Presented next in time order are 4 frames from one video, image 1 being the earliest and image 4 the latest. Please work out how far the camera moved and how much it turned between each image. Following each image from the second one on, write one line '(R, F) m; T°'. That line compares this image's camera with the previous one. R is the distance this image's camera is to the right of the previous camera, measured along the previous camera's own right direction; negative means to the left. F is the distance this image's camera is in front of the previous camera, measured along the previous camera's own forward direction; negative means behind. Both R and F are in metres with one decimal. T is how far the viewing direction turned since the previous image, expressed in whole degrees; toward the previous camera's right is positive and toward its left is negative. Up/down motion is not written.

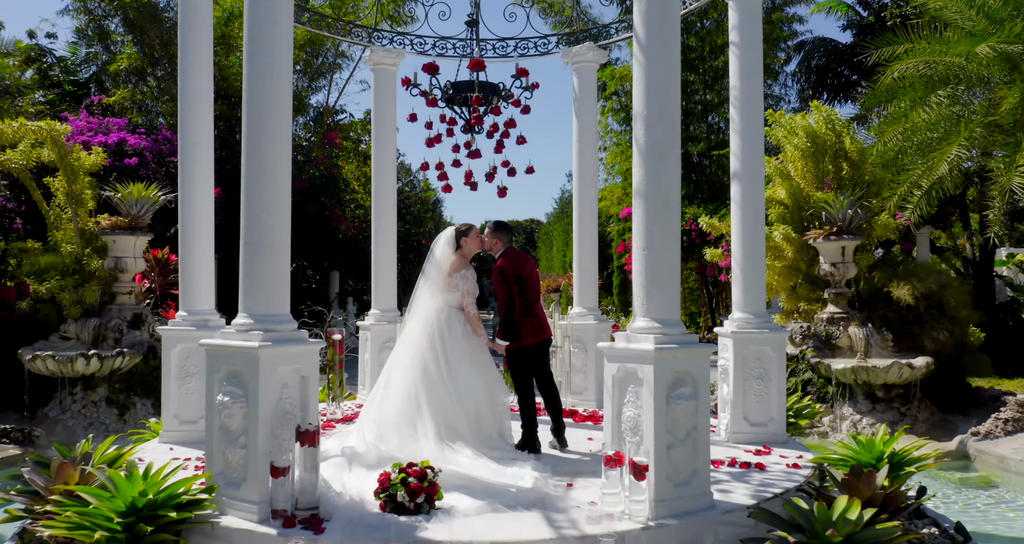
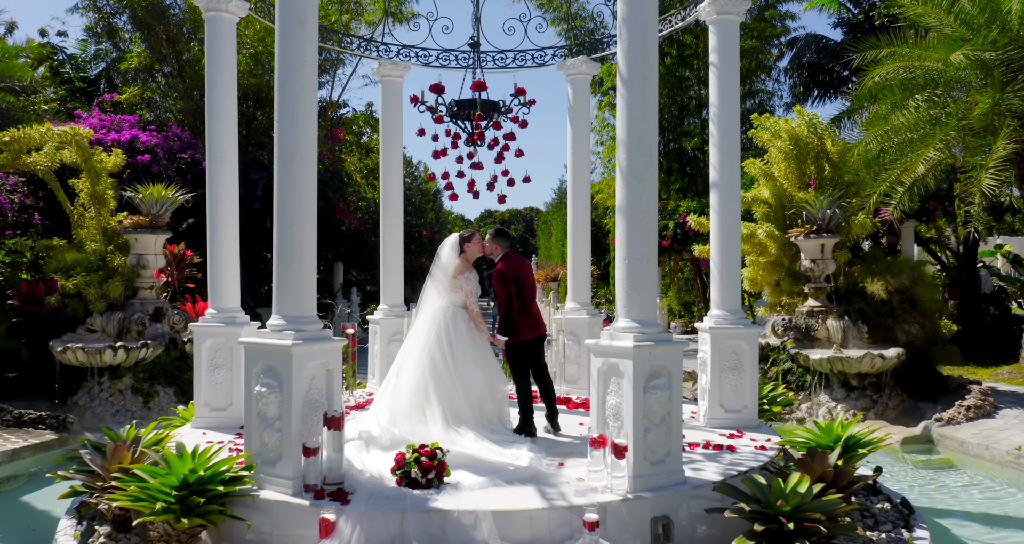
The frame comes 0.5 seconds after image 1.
(0.0, -0.5) m; 0°
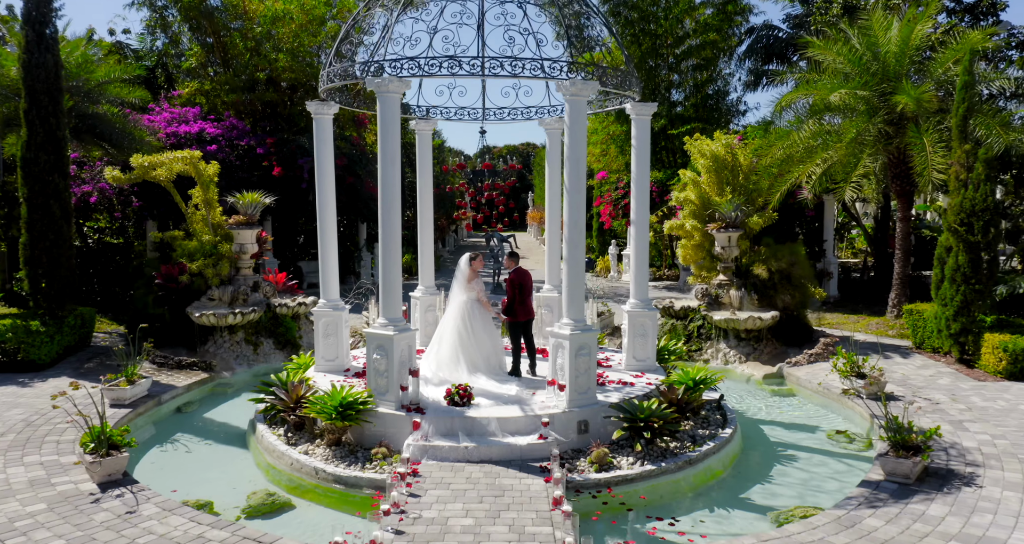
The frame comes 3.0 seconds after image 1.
(0.0, -3.2) m; 0°
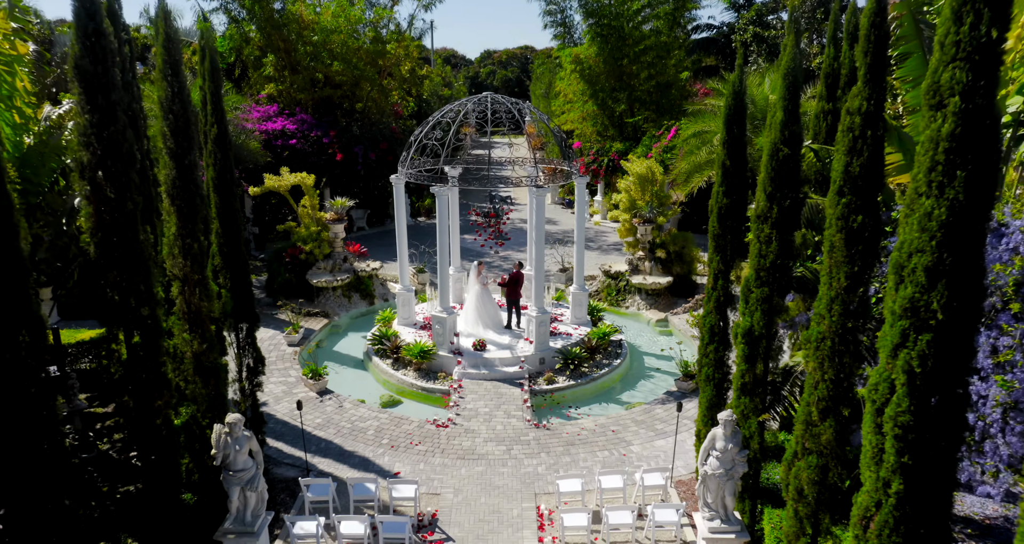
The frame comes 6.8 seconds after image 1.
(+0.1, -6.3) m; 0°
